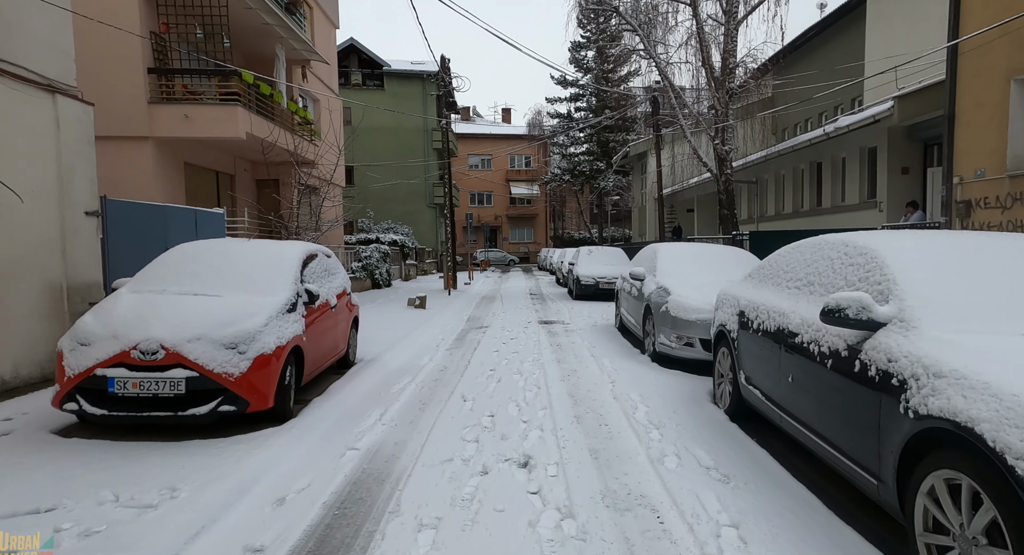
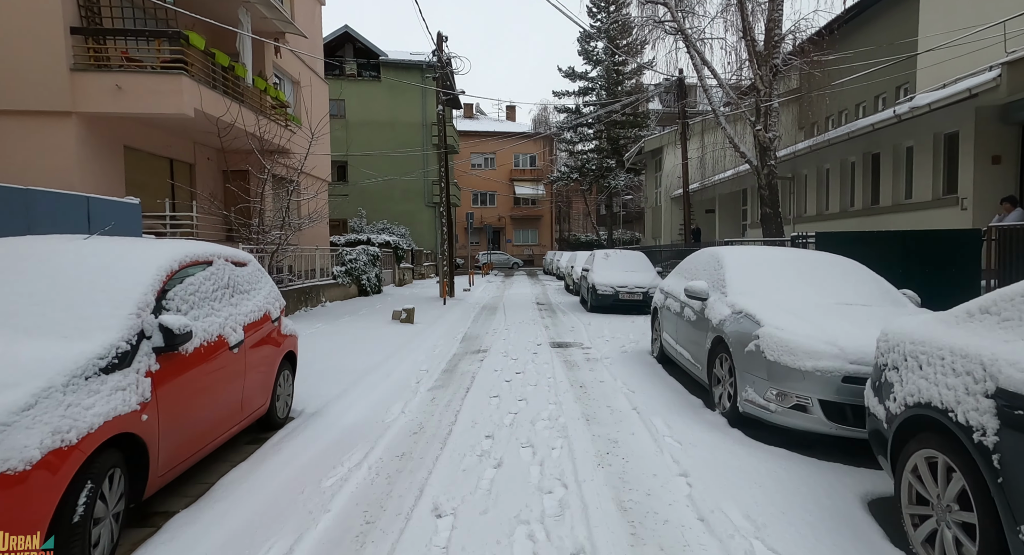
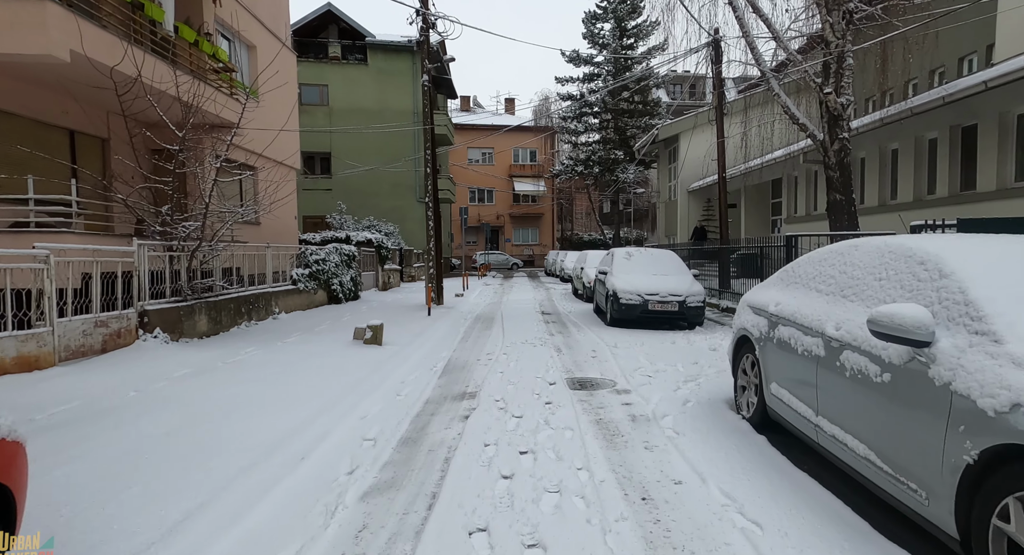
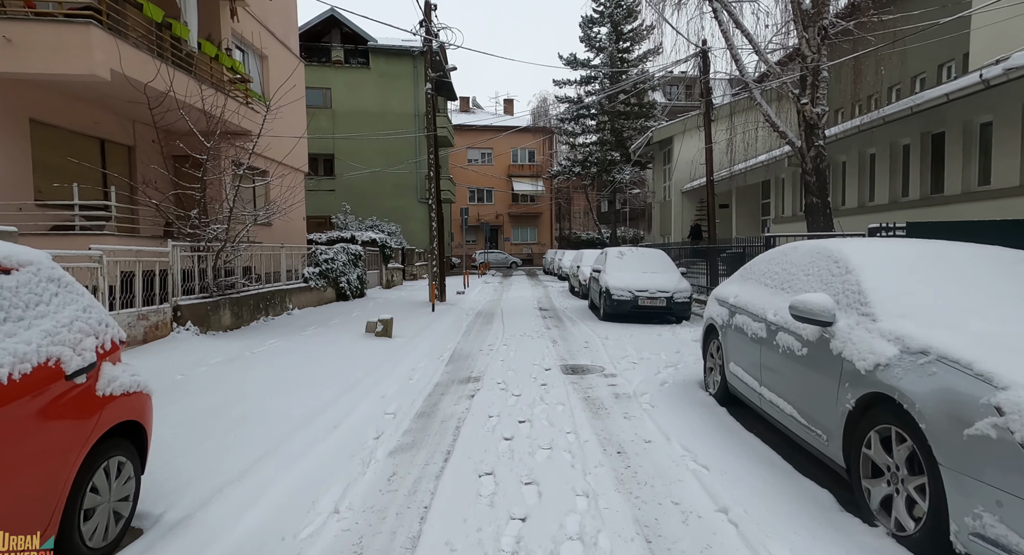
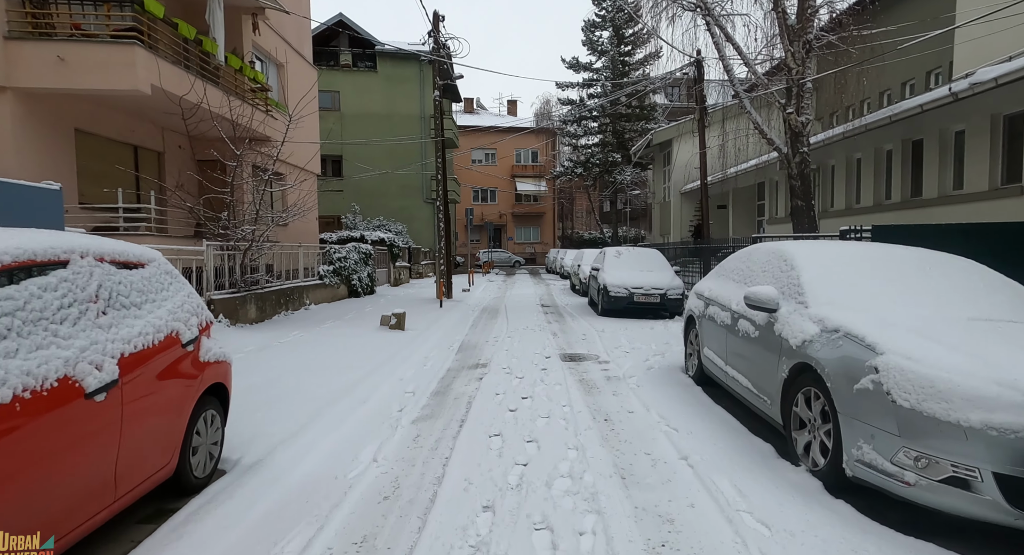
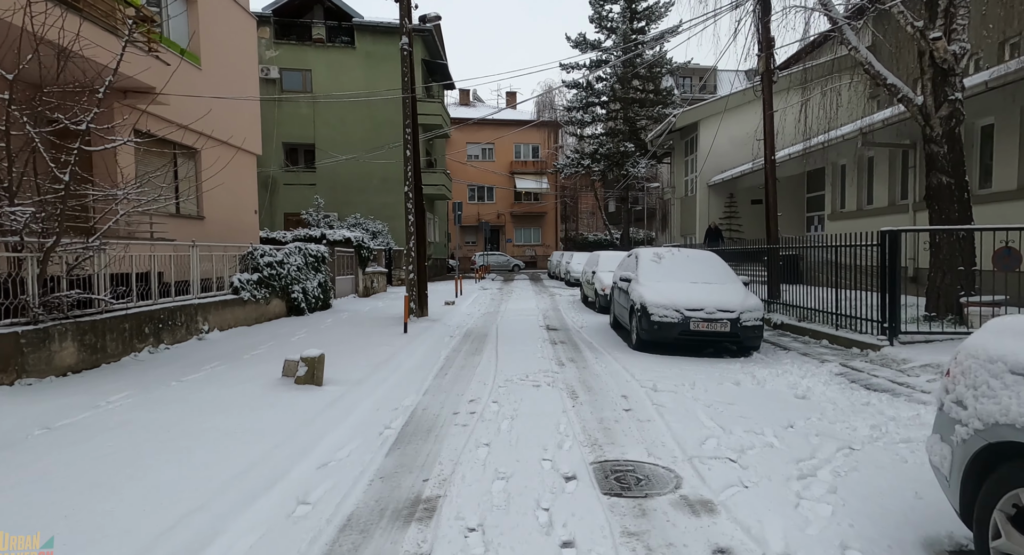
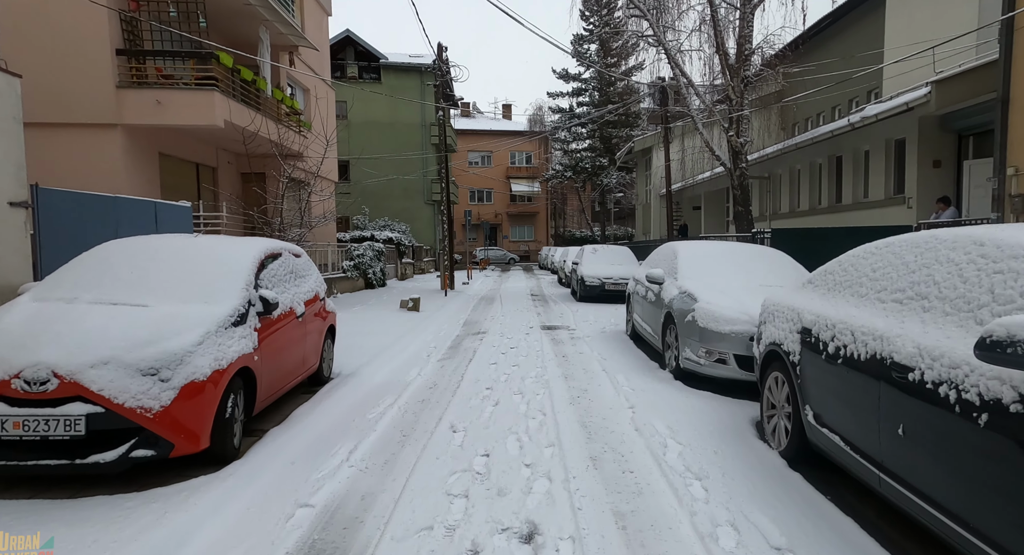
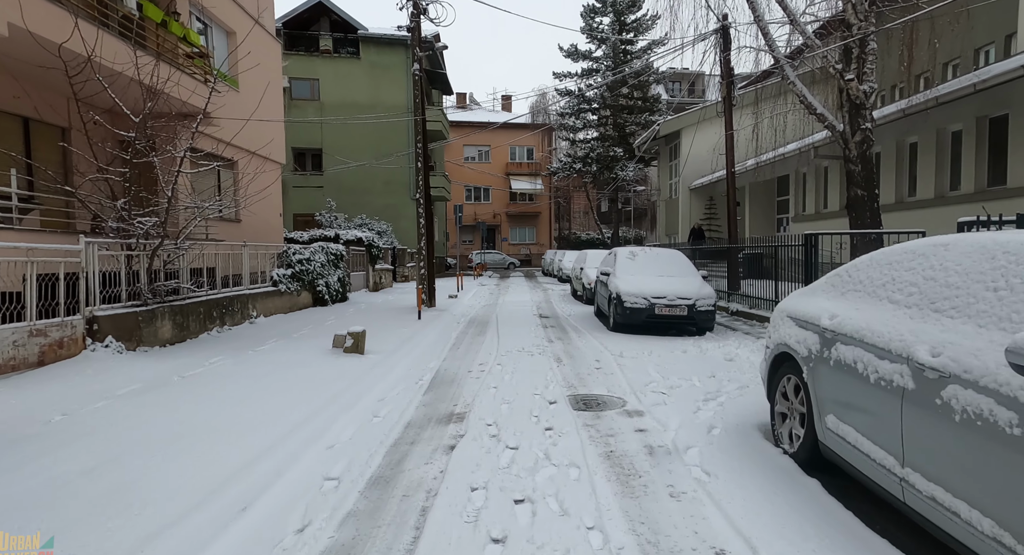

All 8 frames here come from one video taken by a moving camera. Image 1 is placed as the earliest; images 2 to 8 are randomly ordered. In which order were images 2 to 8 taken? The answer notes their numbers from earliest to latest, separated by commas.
7, 2, 5, 4, 3, 8, 6
